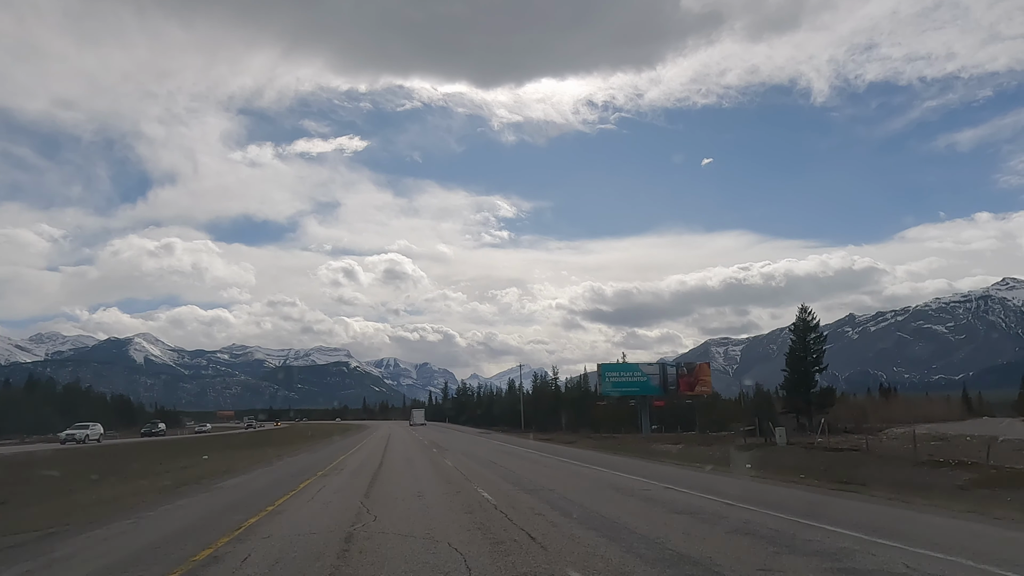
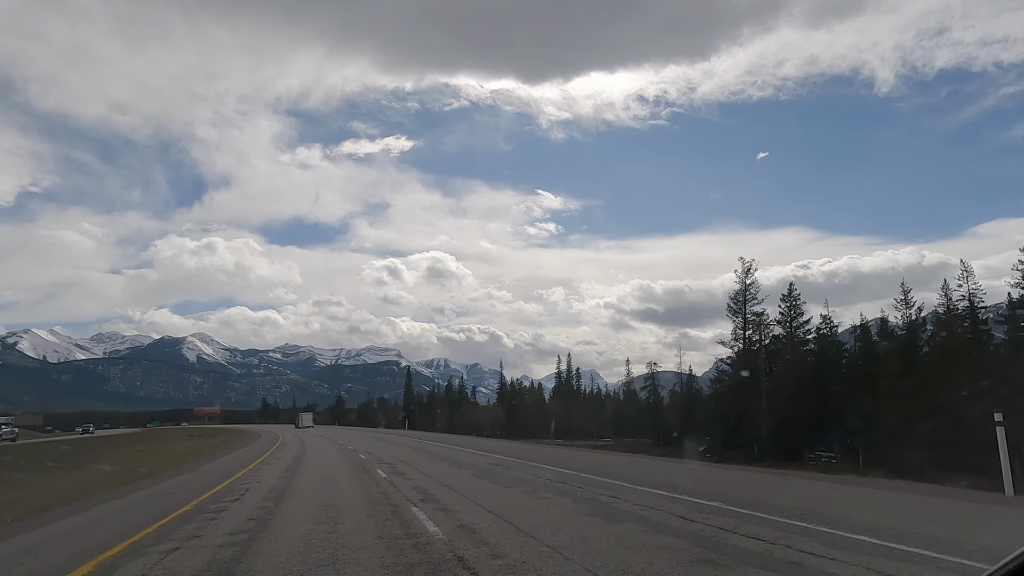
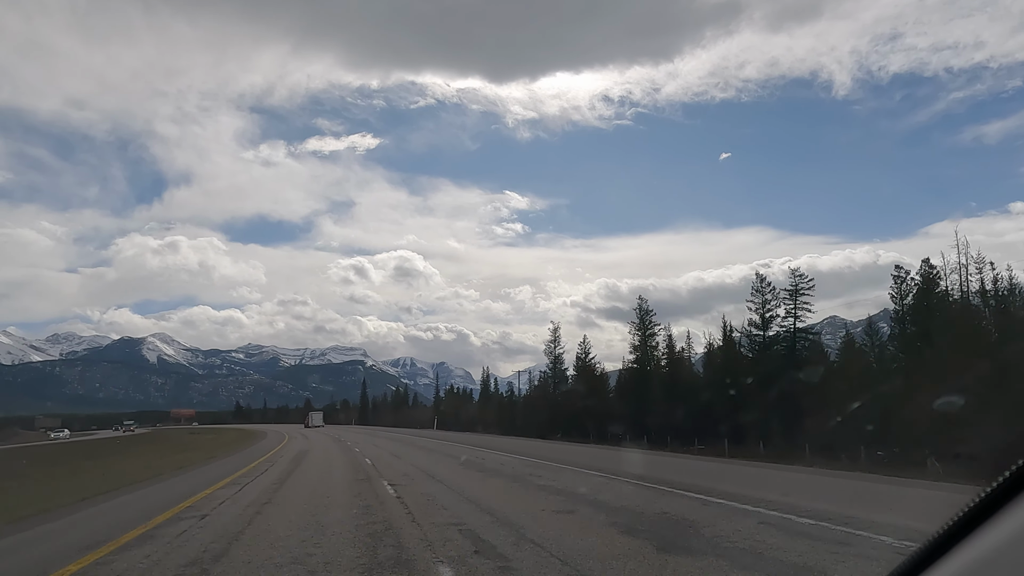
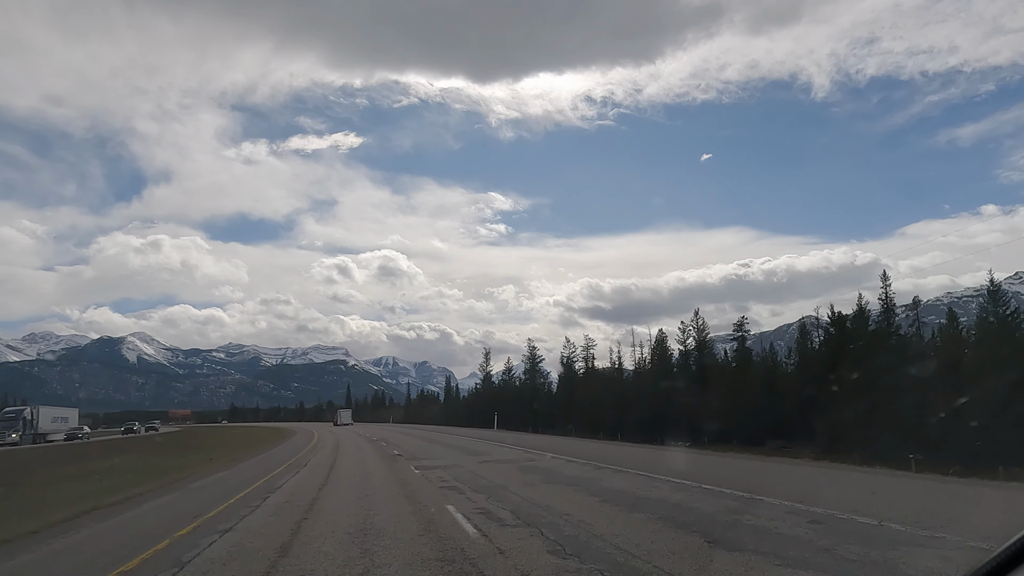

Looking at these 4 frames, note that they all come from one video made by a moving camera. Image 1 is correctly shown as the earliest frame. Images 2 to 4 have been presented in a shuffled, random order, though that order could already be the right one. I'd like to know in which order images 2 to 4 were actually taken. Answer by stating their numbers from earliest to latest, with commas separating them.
4, 3, 2
